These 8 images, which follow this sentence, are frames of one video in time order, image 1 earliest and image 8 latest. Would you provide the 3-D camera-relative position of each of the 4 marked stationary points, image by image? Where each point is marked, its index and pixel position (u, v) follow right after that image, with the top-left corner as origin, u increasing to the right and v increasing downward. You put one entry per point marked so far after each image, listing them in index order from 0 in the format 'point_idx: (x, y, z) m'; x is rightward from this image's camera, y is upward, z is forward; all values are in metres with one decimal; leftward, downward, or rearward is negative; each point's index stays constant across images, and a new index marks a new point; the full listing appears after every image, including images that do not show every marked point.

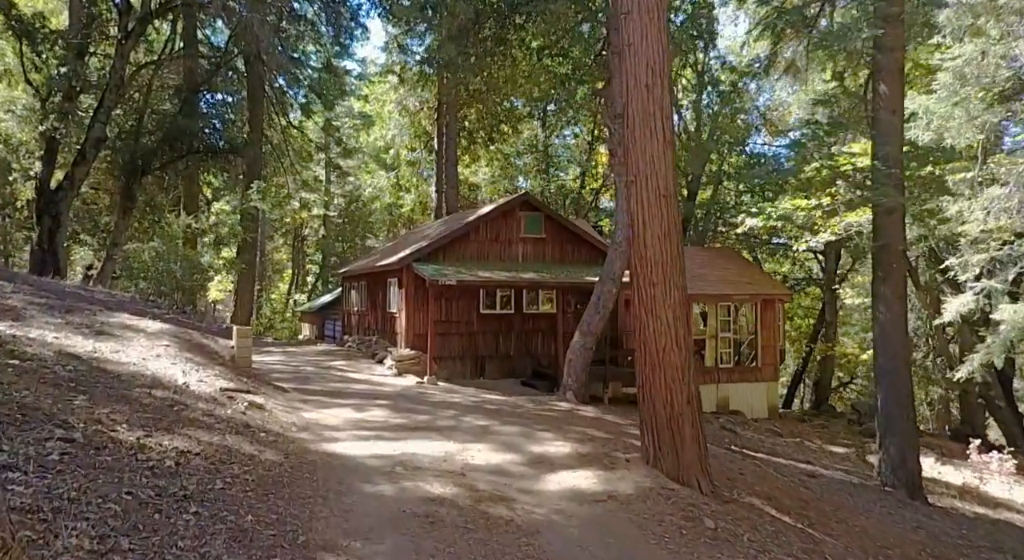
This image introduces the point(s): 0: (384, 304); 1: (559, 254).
0: (-2.9, -0.6, +19.4) m
1: (+1.1, +0.6, +19.0) m
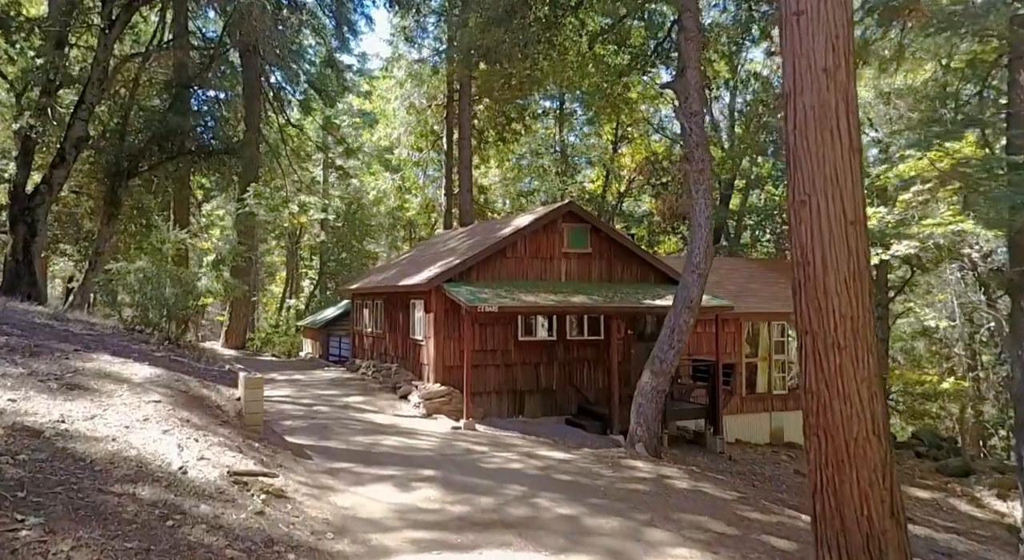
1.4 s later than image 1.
0: (-2.1, -1.0, +17.0) m
1: (+1.9, +0.2, +16.6) m
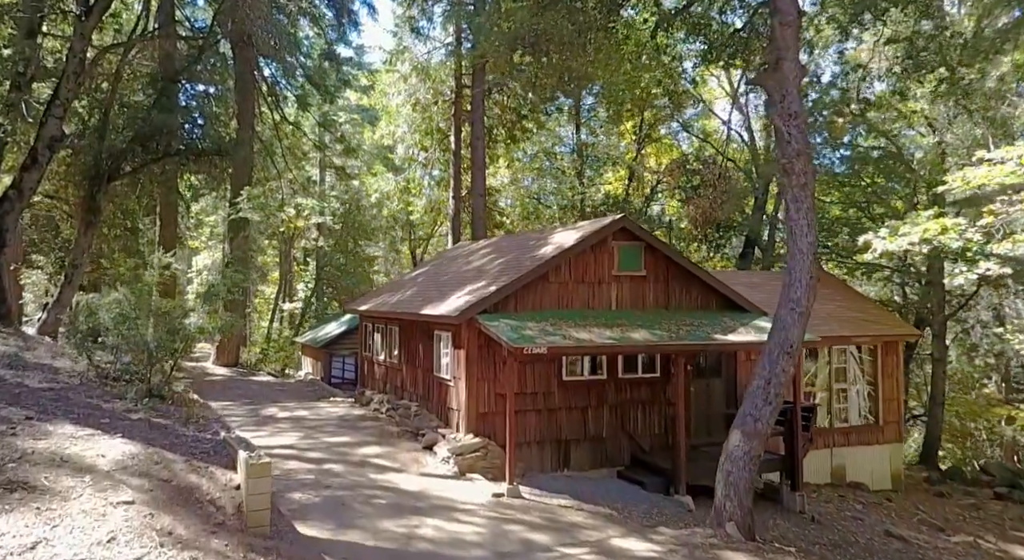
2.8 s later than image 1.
0: (-1.4, -1.5, +14.6) m
1: (+2.6, -0.3, +14.3) m
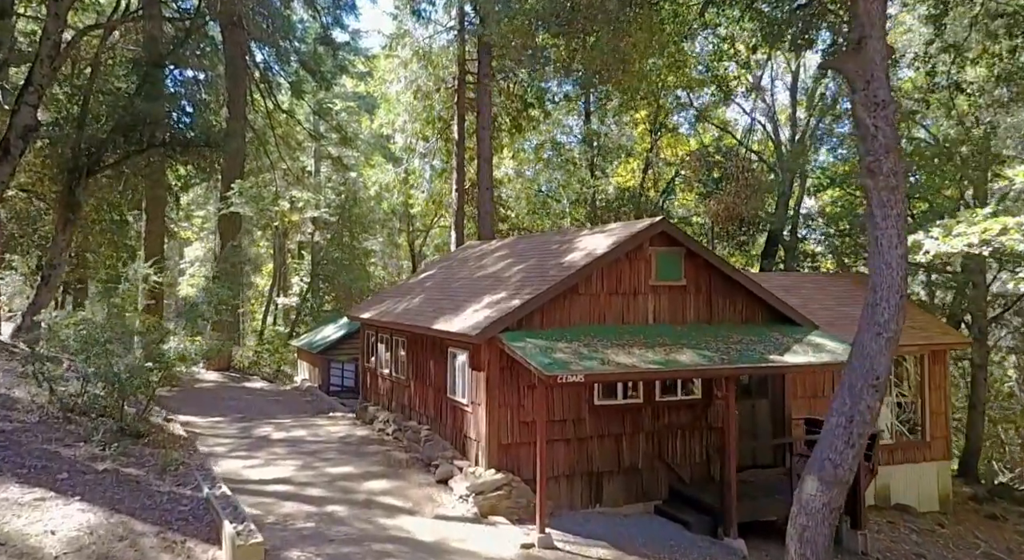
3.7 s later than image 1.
0: (-1.1, -1.6, +13.0) m
1: (+2.9, -0.5, +12.7) m
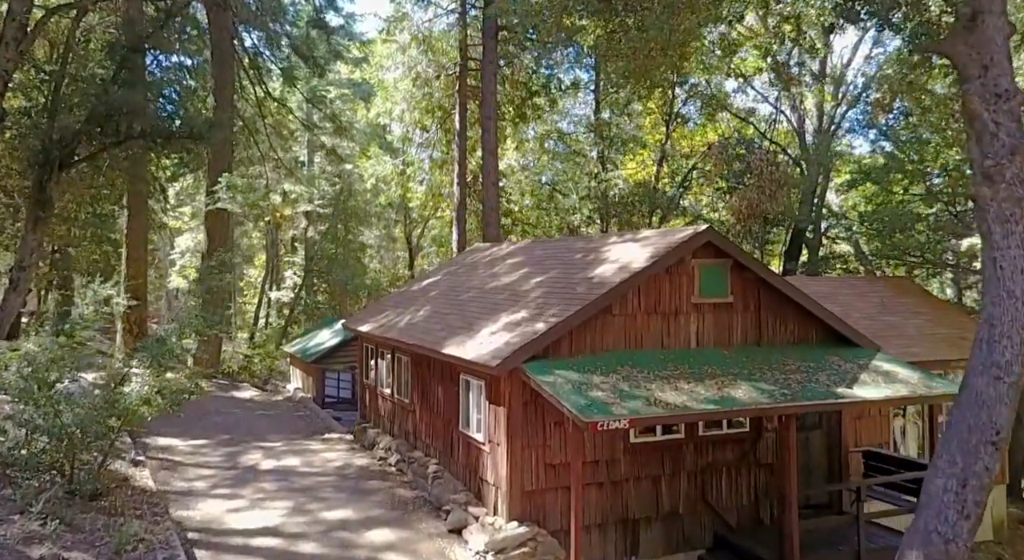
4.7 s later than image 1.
0: (-0.8, -1.9, +11.4) m
1: (+3.2, -0.7, +11.1) m
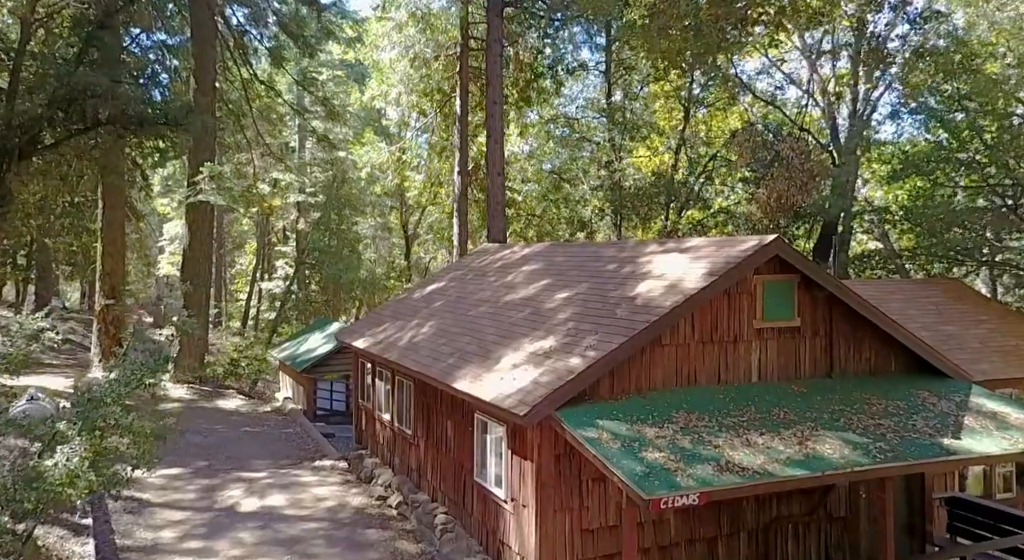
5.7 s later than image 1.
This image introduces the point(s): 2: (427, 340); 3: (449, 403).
0: (-0.5, -2.1, +9.6) m
1: (+3.5, -0.9, +9.3) m
2: (-1.2, -0.8, +11.4) m
3: (-0.8, -1.5, +10.1) m
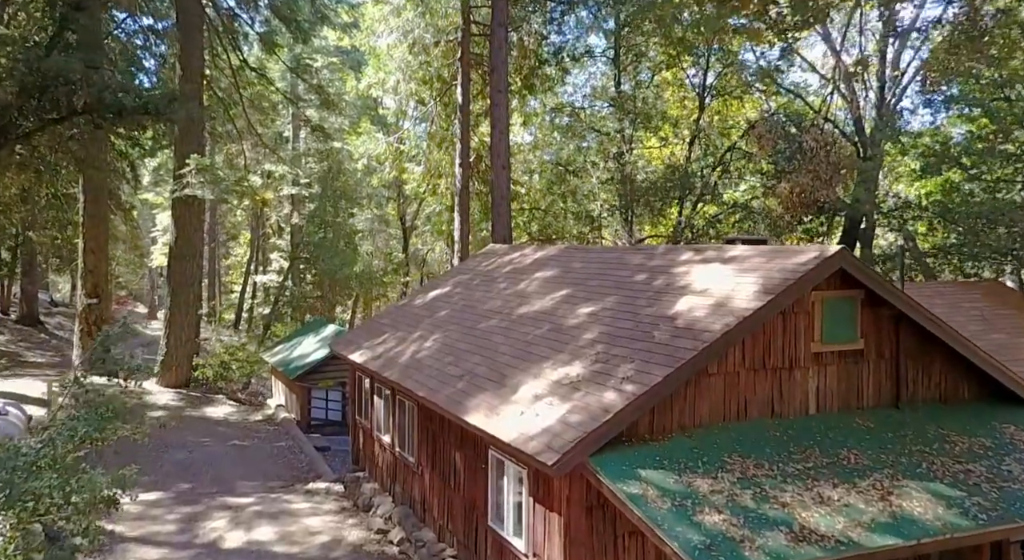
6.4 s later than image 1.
0: (-0.3, -2.2, +8.4) m
1: (+3.7, -1.0, +8.1) m
2: (-1.0, -0.9, +10.2) m
3: (-0.6, -1.6, +8.9) m
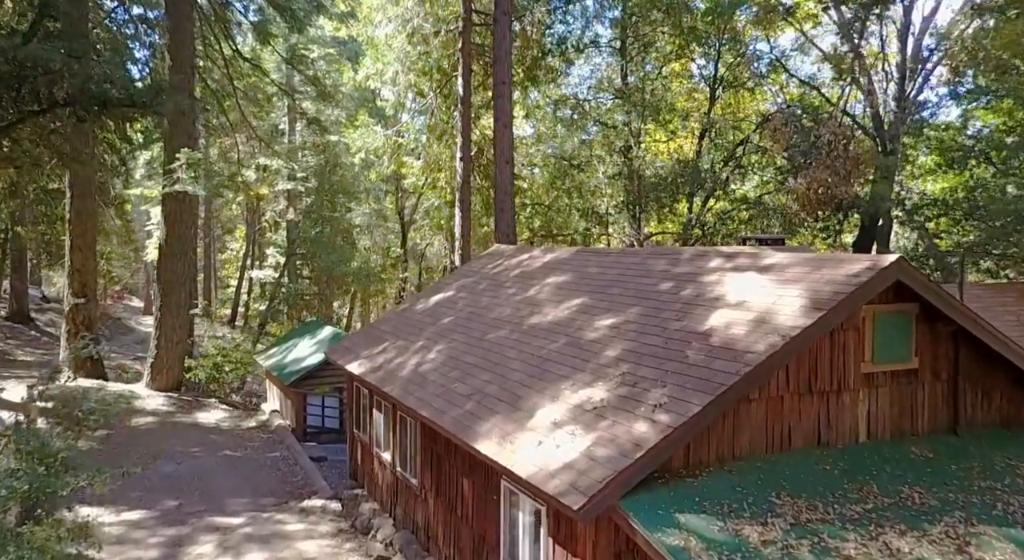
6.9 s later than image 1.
0: (-0.2, -2.3, +7.6) m
1: (+3.8, -1.1, +7.3) m
2: (-0.8, -1.0, +9.4) m
3: (-0.4, -1.7, +8.1) m
